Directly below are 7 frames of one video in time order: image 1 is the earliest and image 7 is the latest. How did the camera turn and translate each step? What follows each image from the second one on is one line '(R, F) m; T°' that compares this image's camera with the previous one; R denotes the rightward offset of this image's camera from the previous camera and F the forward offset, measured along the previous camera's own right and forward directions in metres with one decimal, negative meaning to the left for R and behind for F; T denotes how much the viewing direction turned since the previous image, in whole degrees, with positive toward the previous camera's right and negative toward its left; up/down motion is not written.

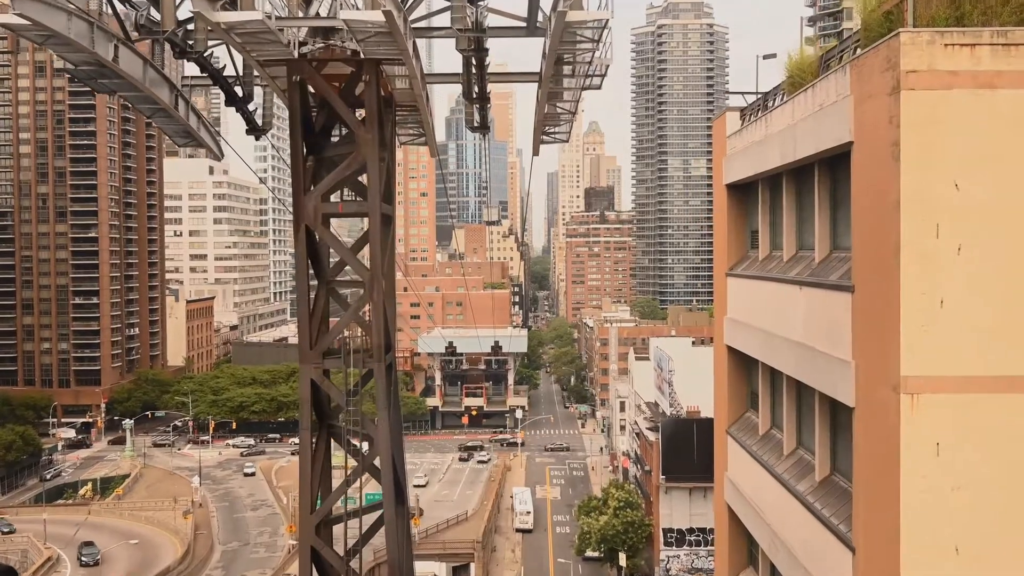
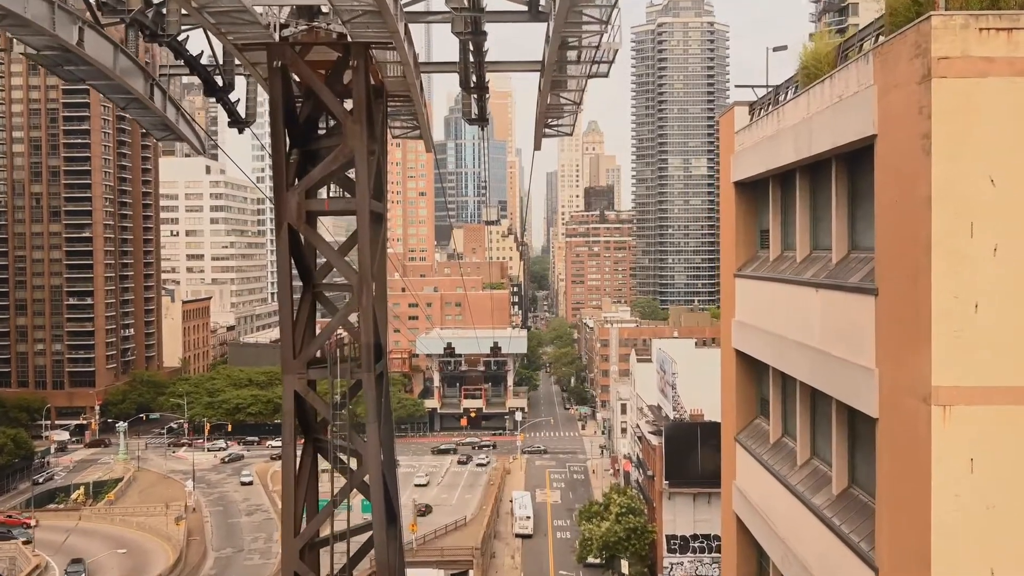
(0.0, +0.6) m; 0°
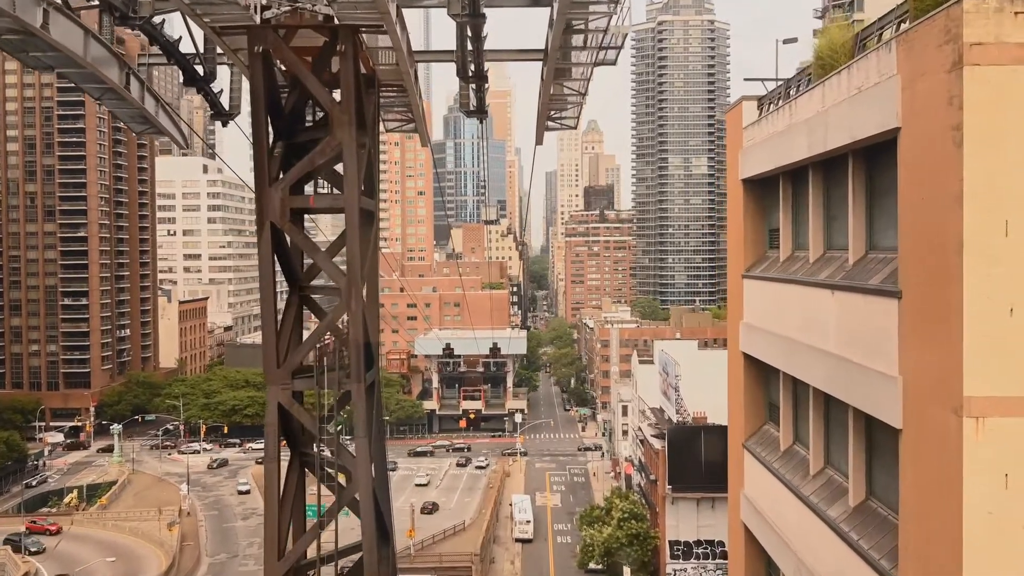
(0.0, +0.5) m; 0°
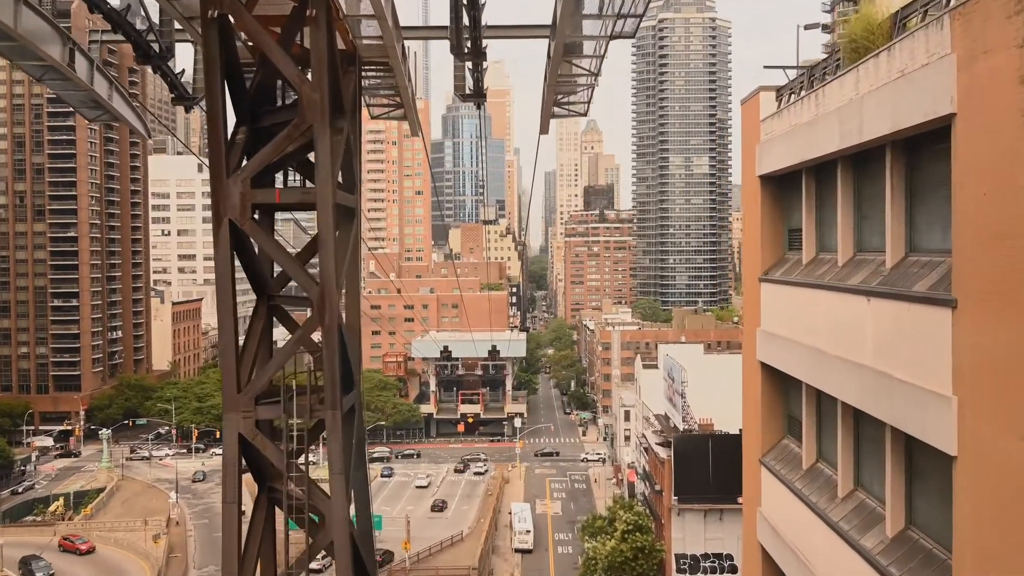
(0.0, +1.0) m; 0°
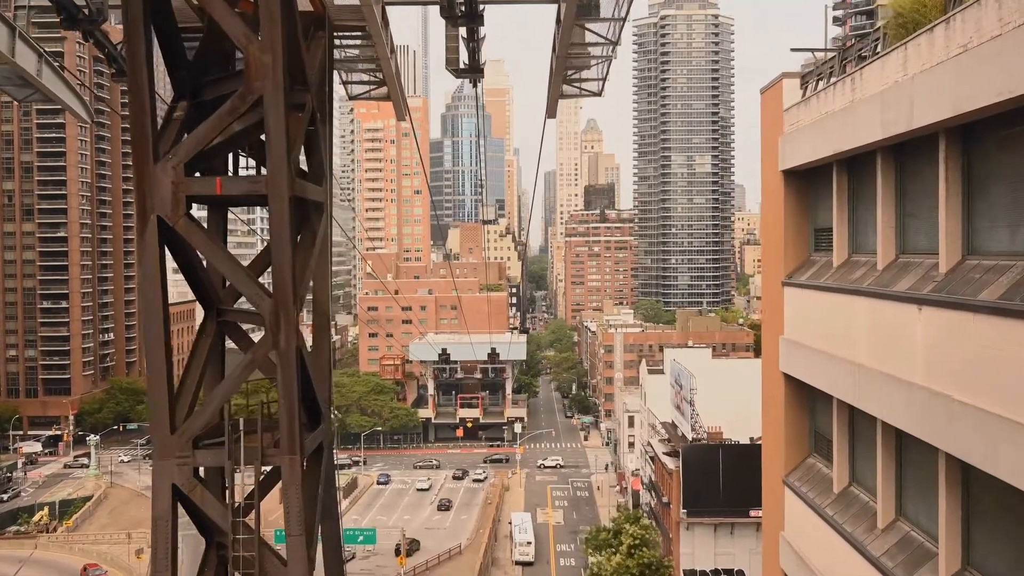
(0.0, +1.2) m; 0°
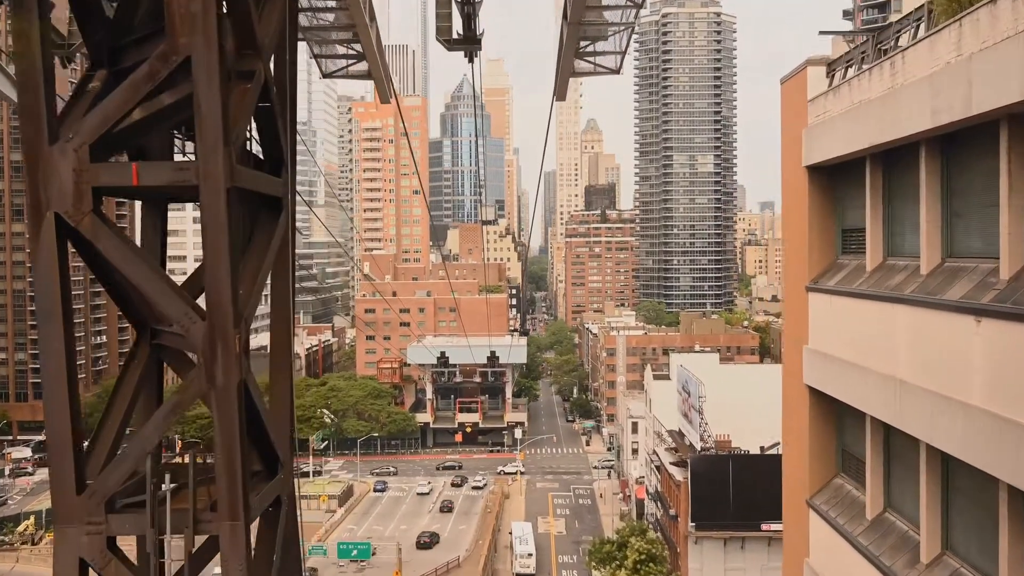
(0.0, +1.0) m; 0°
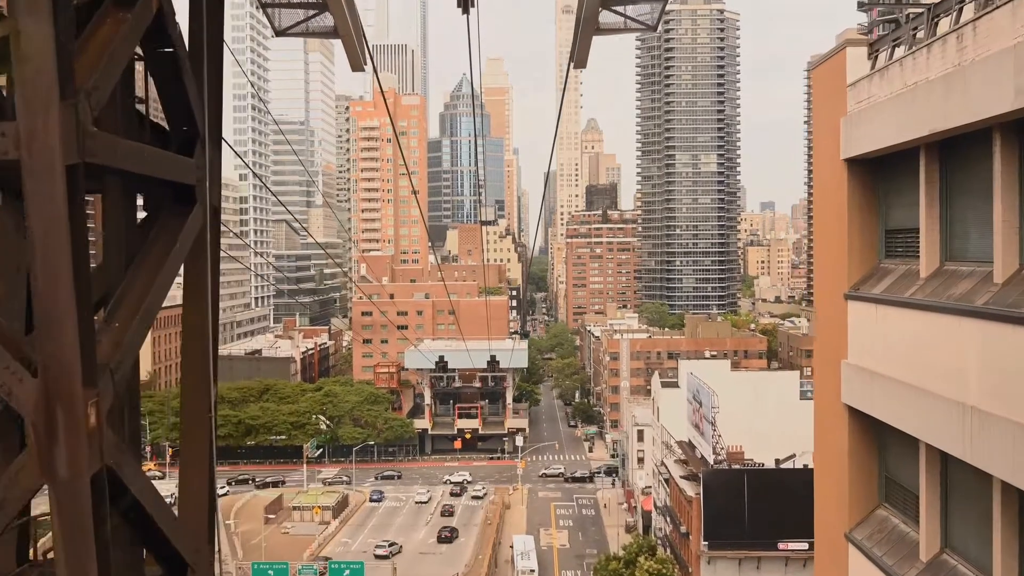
(0.0, +1.3) m; 0°
